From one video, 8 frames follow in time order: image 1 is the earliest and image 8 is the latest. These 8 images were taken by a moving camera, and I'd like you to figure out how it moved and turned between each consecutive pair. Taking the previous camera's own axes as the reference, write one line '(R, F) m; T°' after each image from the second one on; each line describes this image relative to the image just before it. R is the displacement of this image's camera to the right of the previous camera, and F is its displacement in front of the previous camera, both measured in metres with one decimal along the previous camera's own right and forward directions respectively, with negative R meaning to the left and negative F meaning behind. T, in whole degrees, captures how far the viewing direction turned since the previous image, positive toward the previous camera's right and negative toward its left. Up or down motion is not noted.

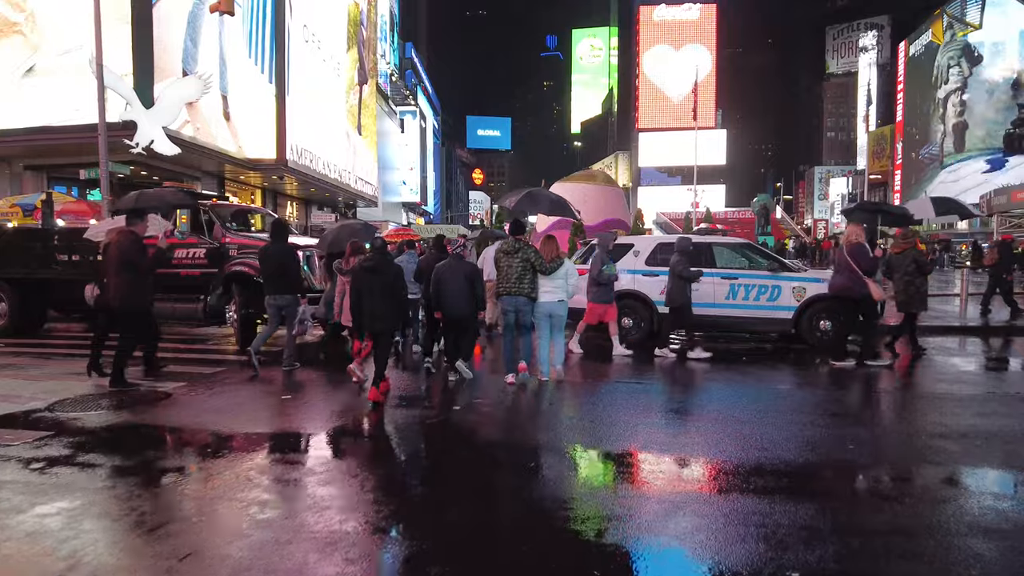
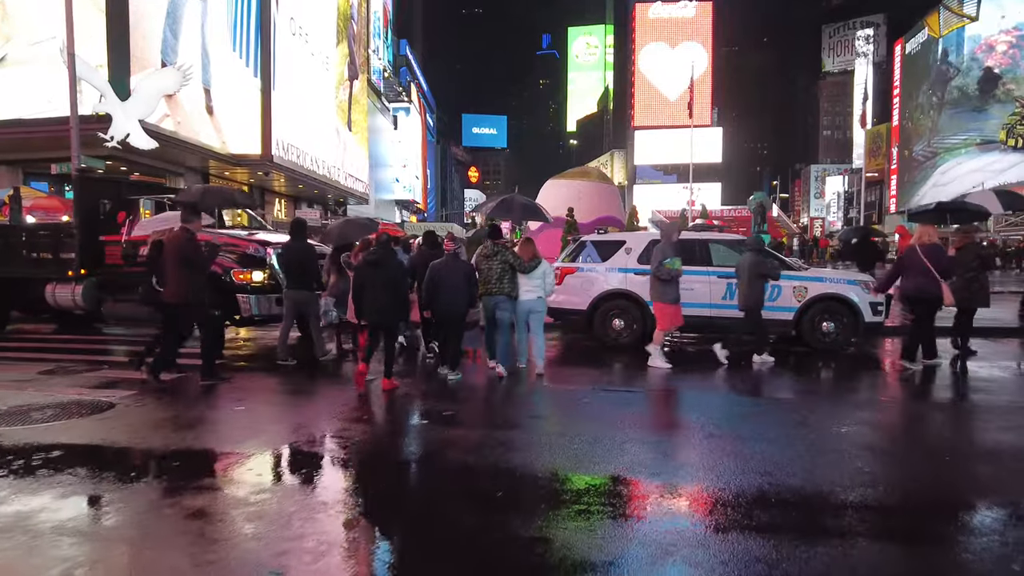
(+0.2, +0.6) m; 0°
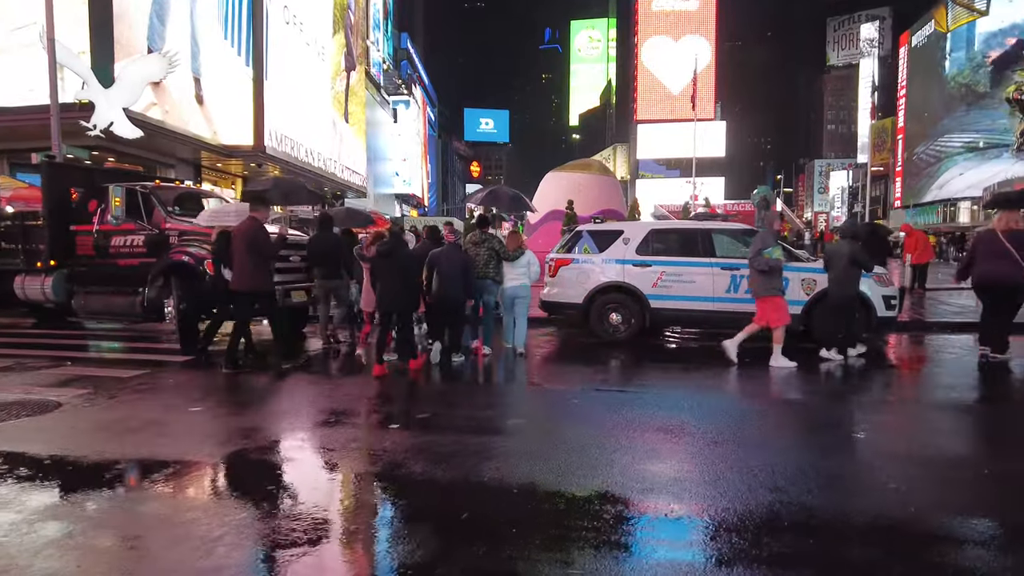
(+0.2, +0.6) m; 0°
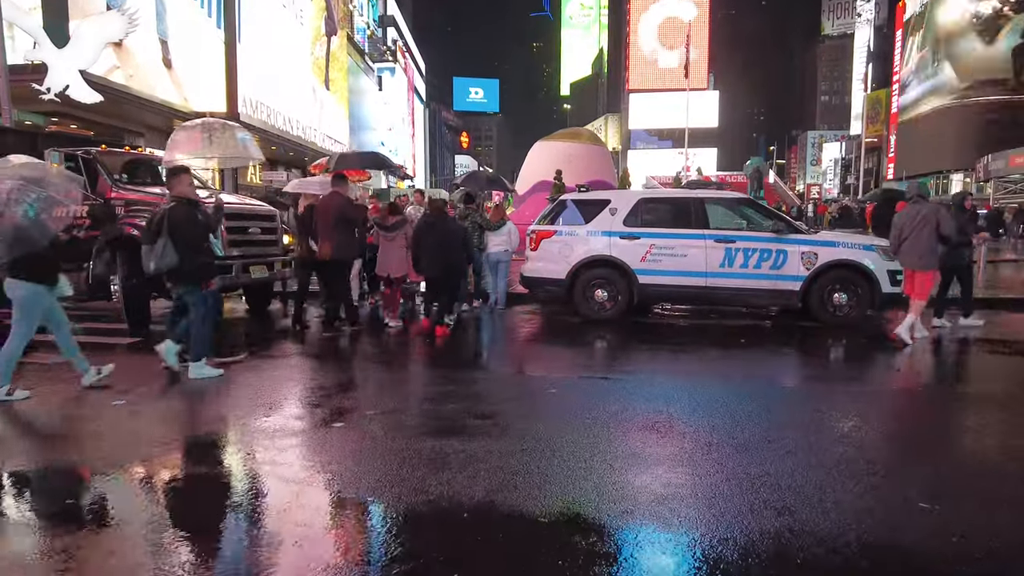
(+0.2, +0.8) m; +1°
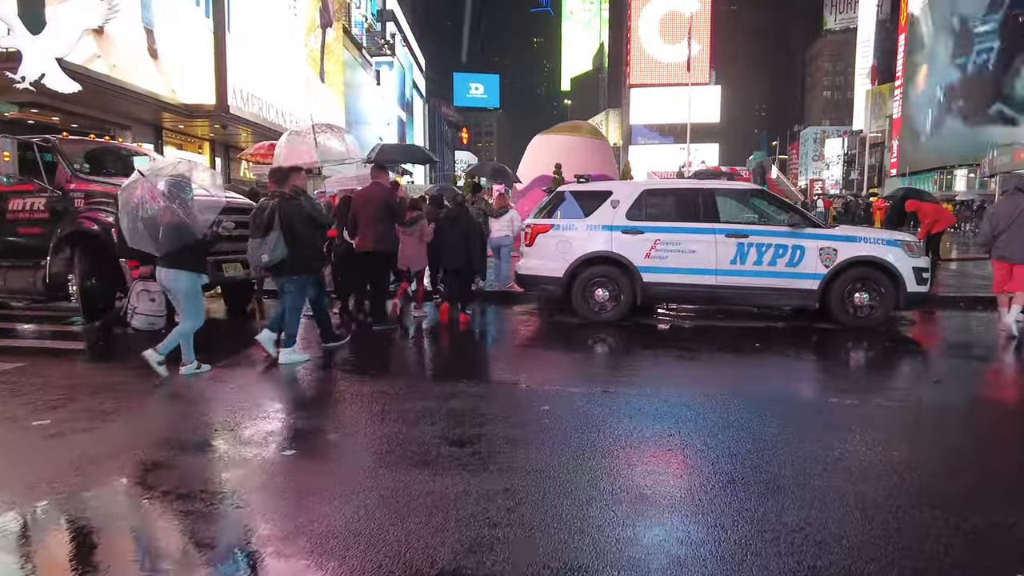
(+0.1, +0.8) m; 0°
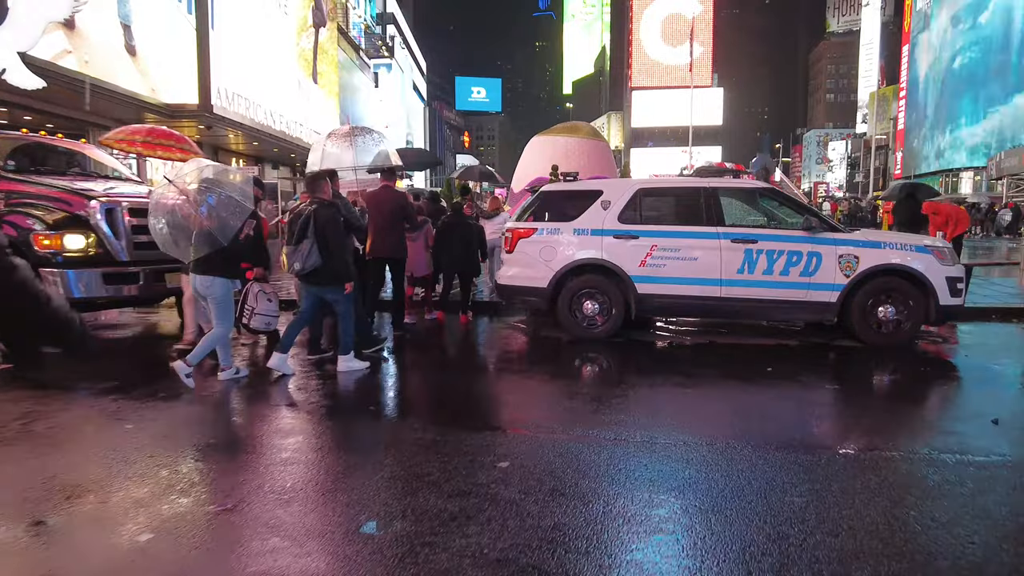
(+0.3, +1.0) m; 0°
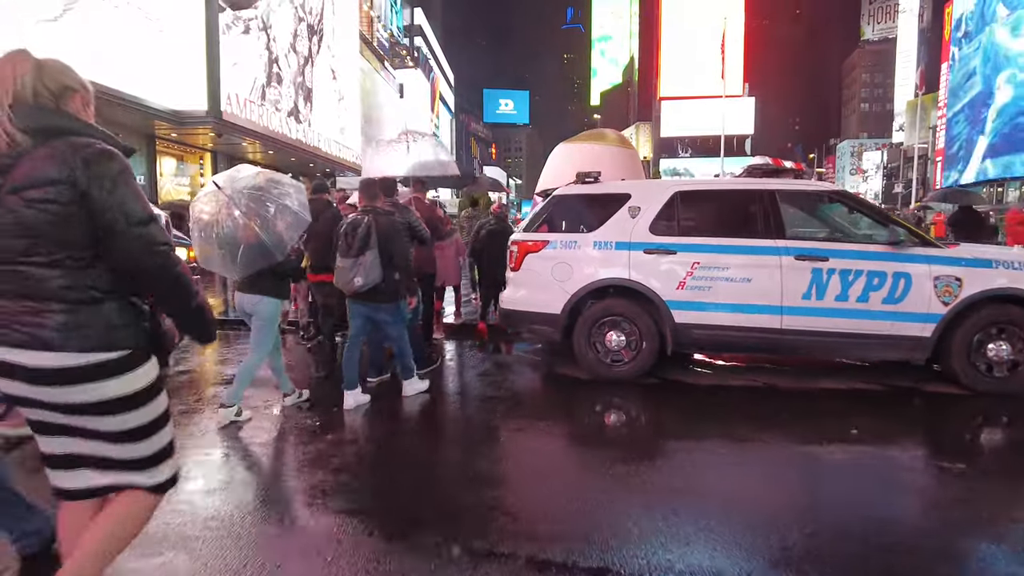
(+0.2, +1.5) m; -2°
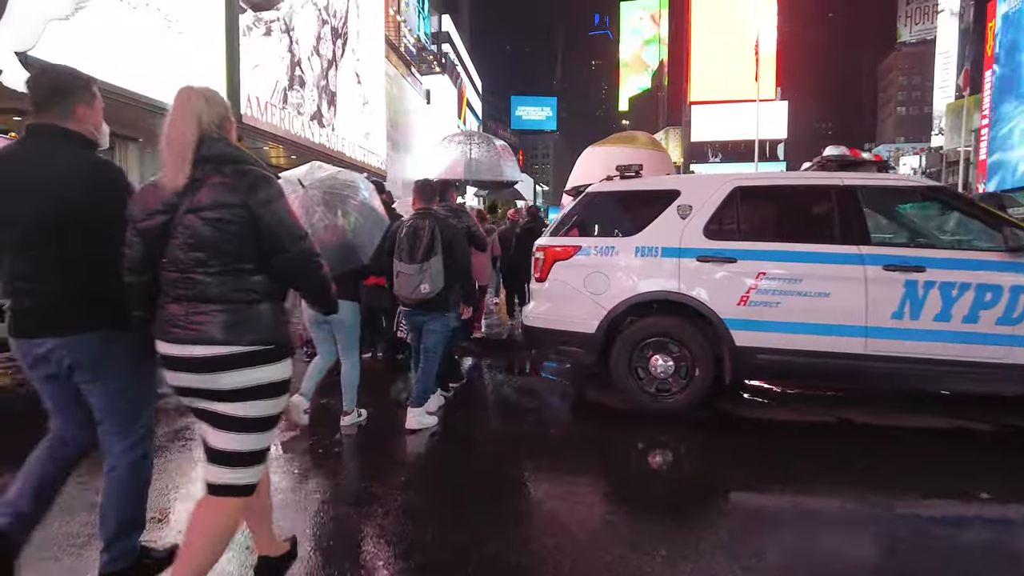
(0.0, +1.0) m; -2°
